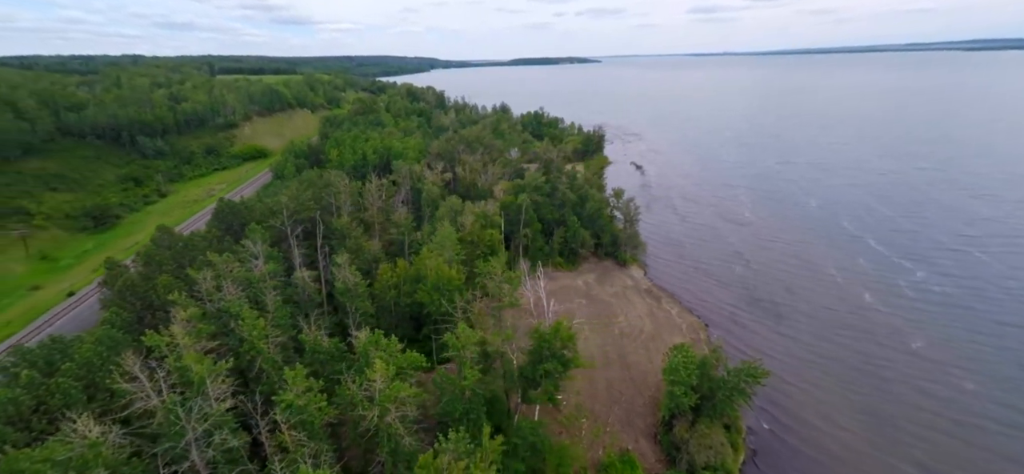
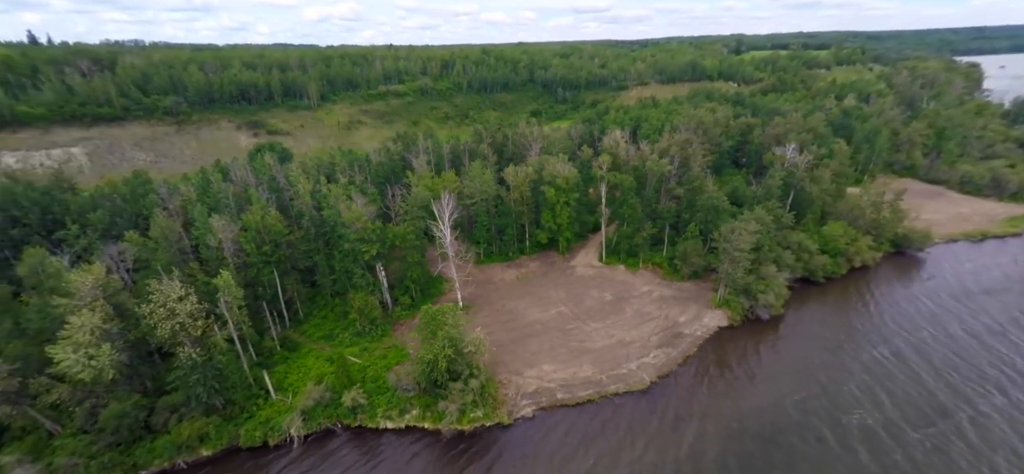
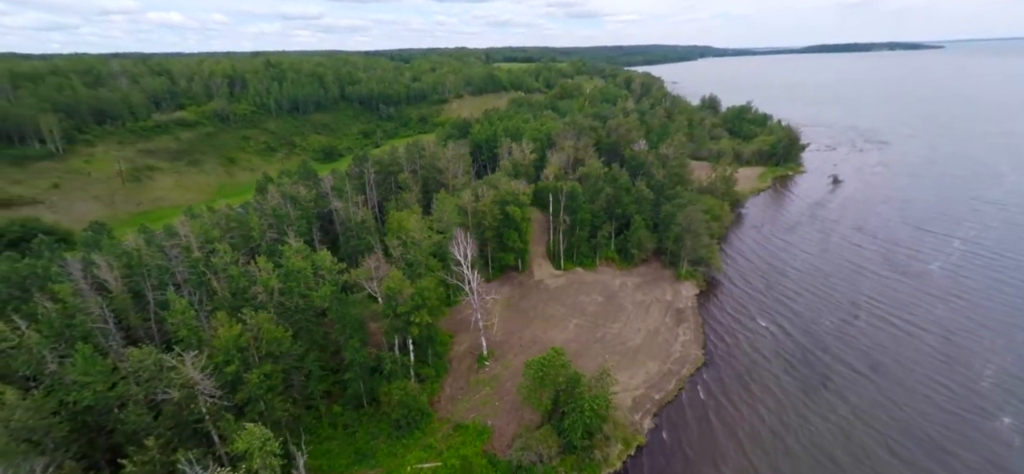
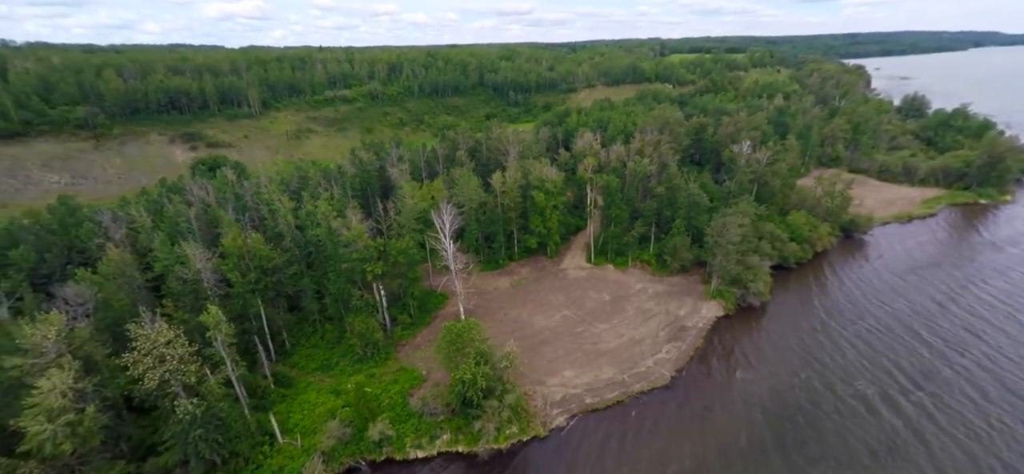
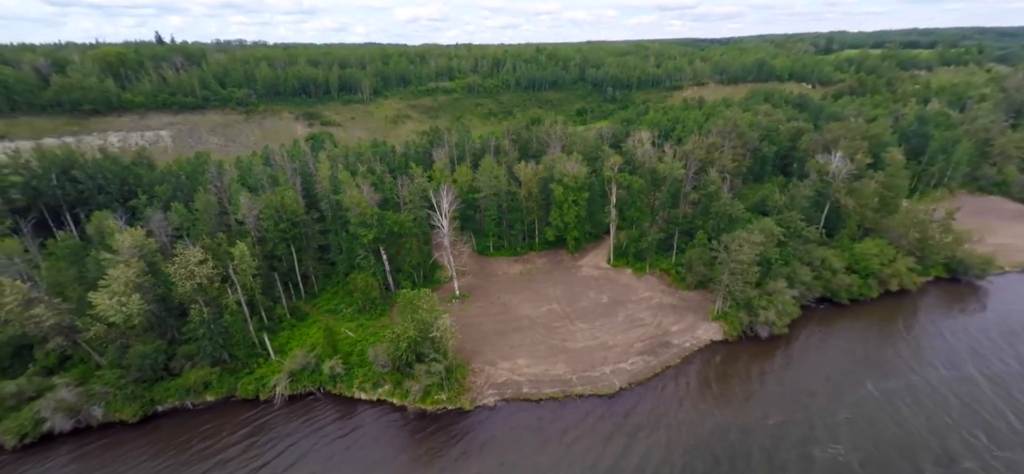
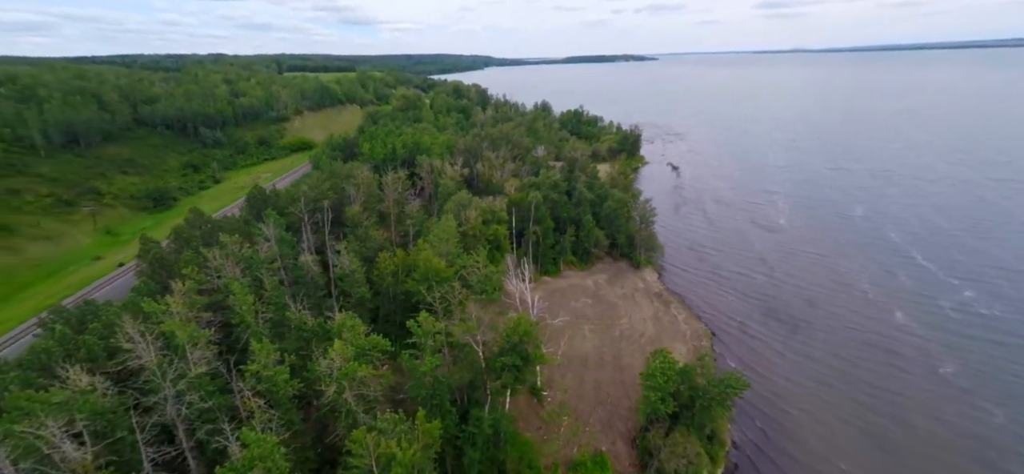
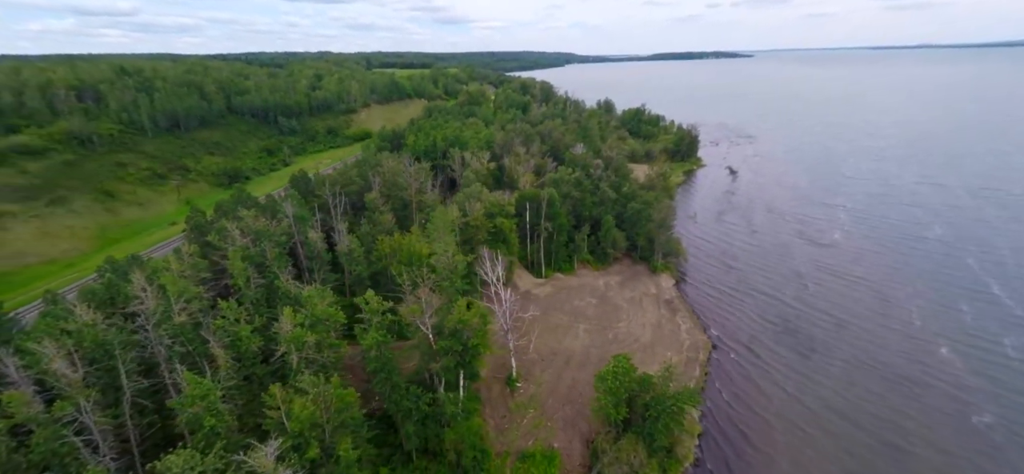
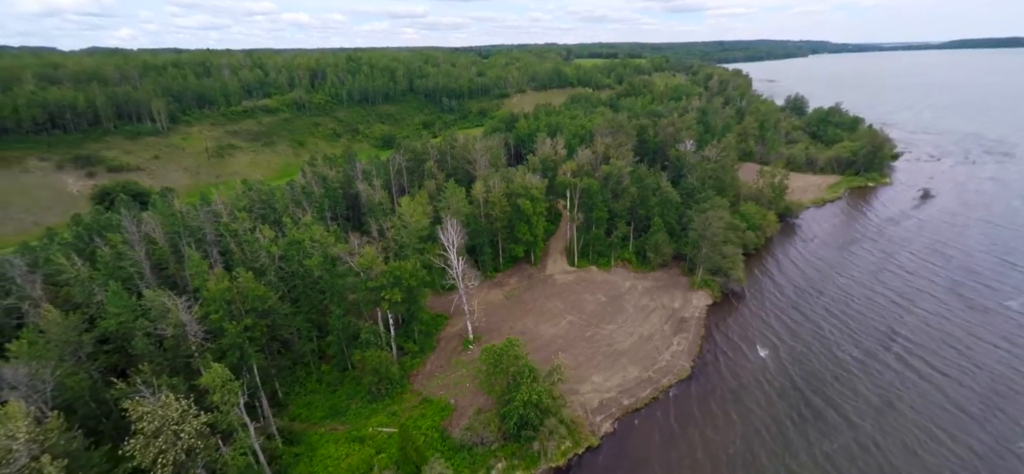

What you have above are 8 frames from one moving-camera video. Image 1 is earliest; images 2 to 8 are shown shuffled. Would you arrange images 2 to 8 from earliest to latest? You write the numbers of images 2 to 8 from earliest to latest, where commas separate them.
6, 7, 3, 8, 4, 2, 5
